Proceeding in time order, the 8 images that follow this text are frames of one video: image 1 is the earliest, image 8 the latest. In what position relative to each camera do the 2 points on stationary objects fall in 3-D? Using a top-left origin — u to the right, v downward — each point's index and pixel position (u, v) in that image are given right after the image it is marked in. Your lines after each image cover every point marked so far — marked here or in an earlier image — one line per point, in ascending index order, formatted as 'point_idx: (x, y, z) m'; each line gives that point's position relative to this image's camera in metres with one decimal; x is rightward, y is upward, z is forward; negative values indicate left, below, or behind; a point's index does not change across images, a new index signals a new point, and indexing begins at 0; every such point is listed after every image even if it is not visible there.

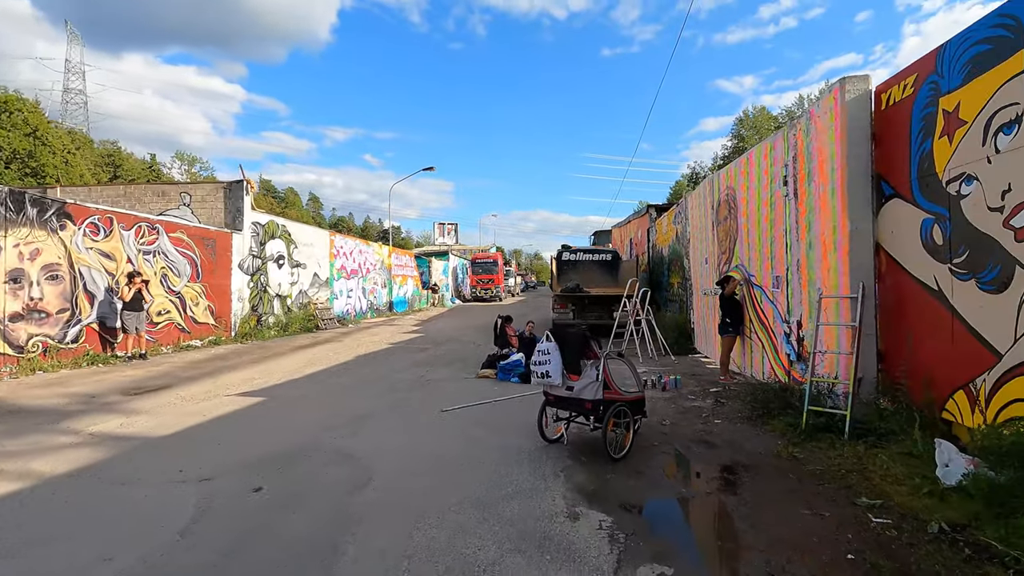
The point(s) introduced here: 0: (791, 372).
0: (+3.9, -1.2, +7.4) m
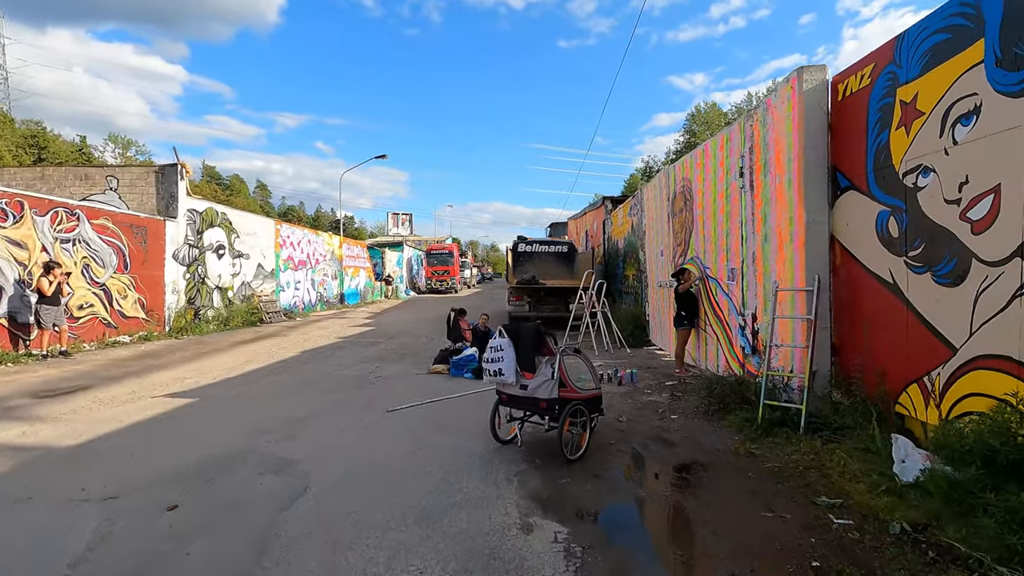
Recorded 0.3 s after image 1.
0: (+3.2, -1.1, +7.4) m
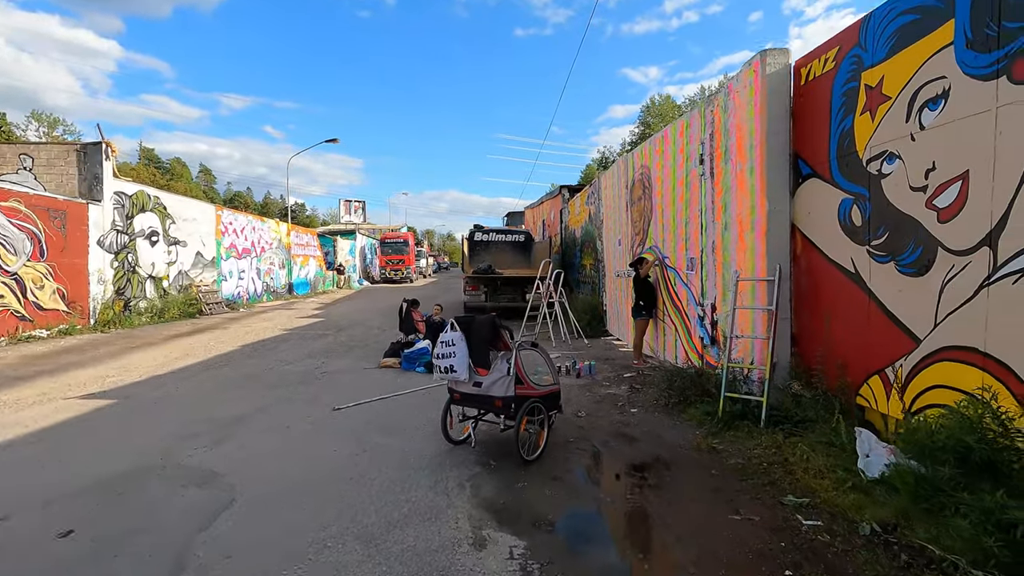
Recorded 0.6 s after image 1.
0: (+2.6, -0.9, +7.3) m
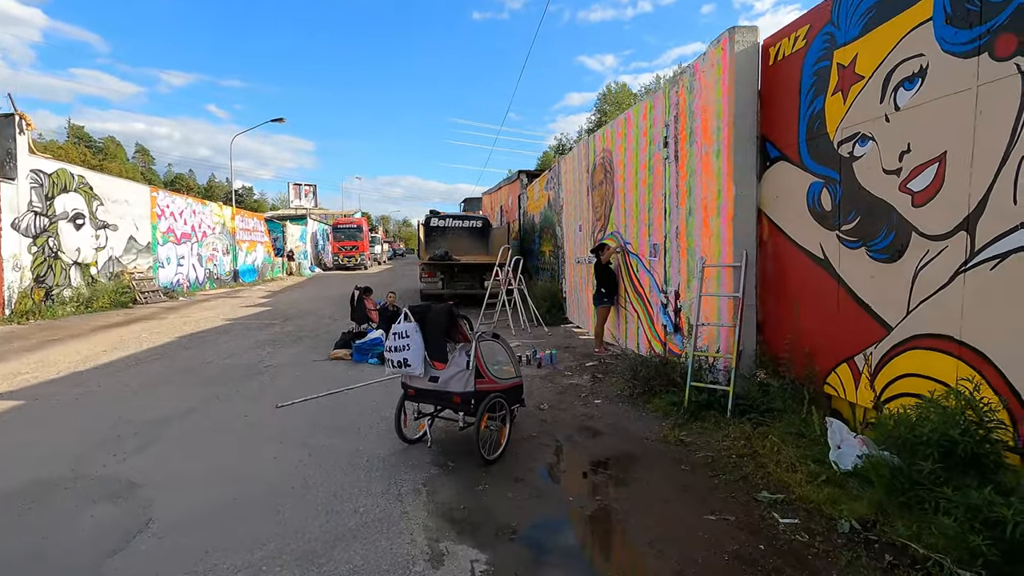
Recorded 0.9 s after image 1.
0: (+2.1, -0.7, +7.1) m
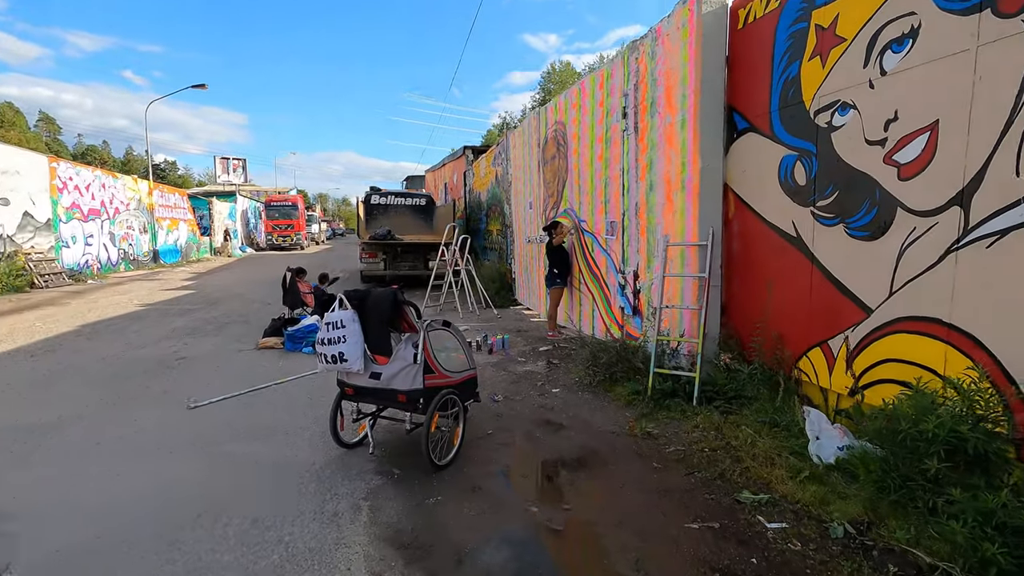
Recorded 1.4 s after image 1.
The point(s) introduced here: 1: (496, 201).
0: (+1.4, -0.5, +6.8) m
1: (-0.4, +2.3, +14.5) m
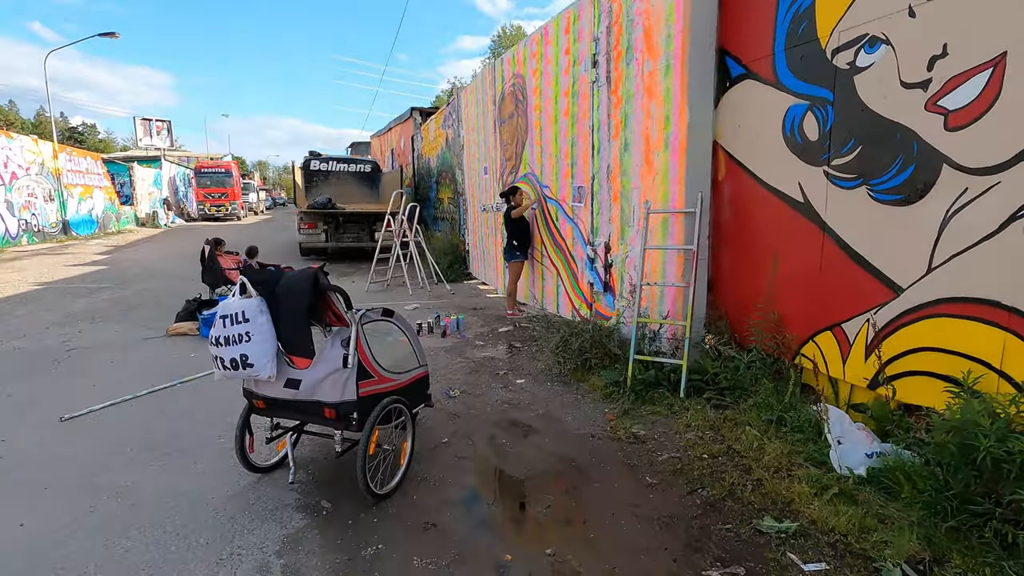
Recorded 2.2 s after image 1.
0: (+1.0, -0.2, +6.1) m
1: (-1.6, +3.0, +13.4) m
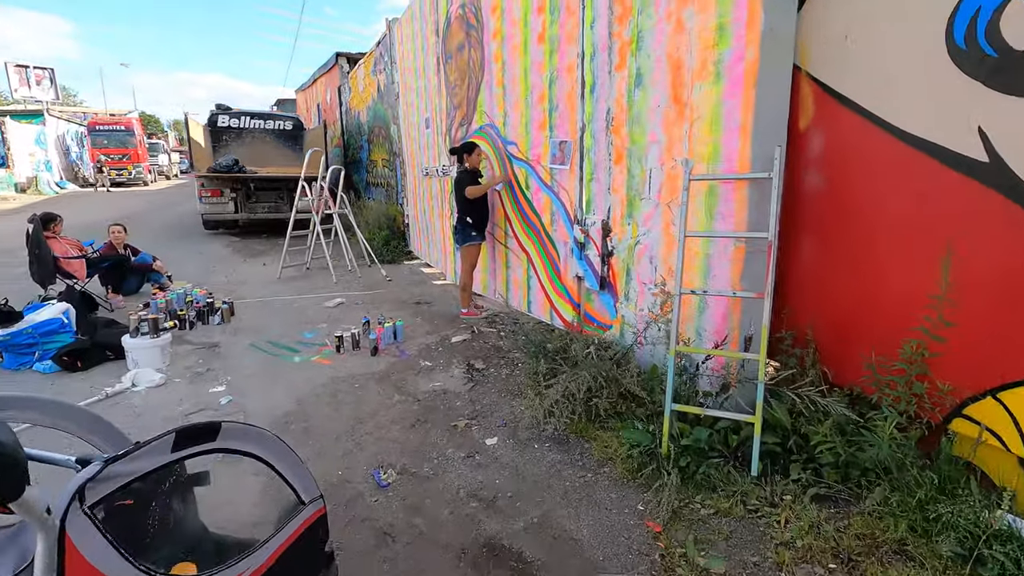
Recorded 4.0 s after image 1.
0: (+0.6, -0.2, +4.4) m
1: (-2.8, +3.5, +11.2) m
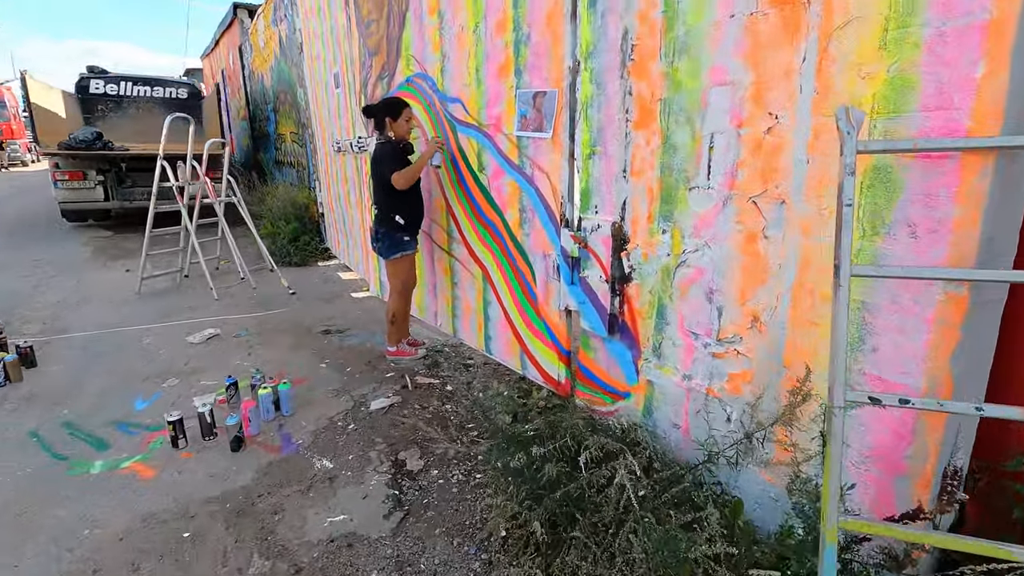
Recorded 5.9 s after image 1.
0: (+0.4, -0.4, +2.7) m
1: (-3.8, +3.4, +9.0) m
